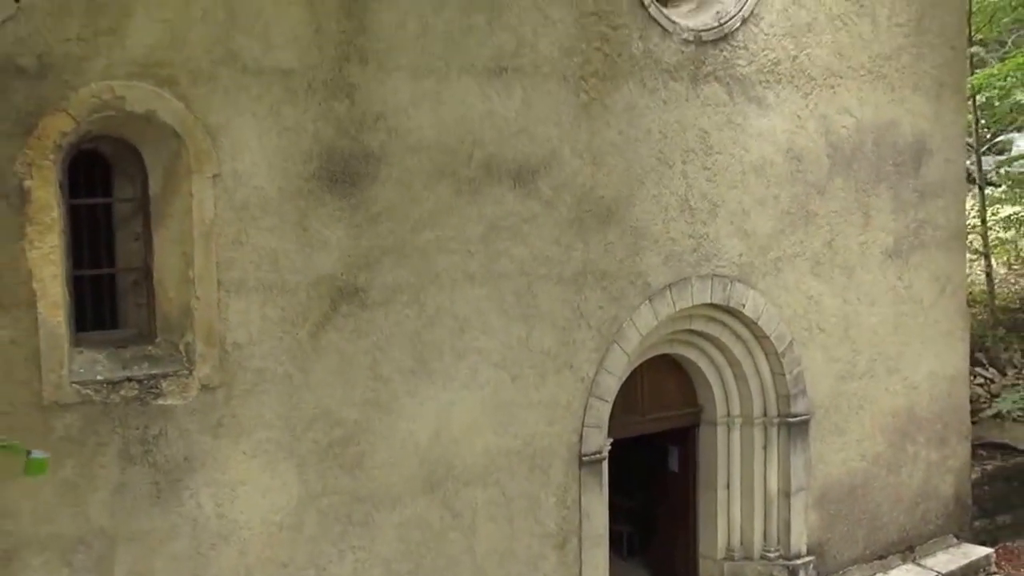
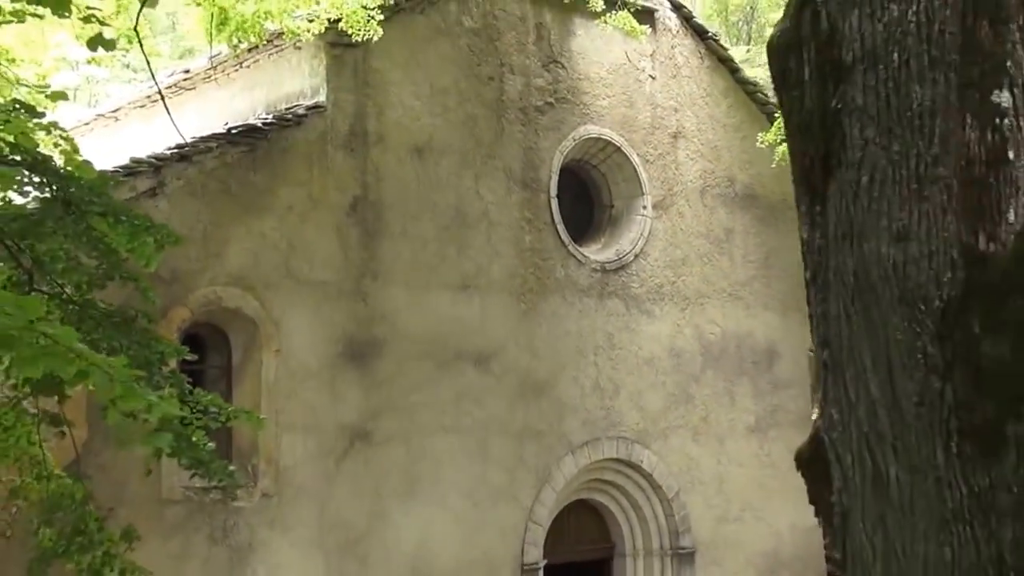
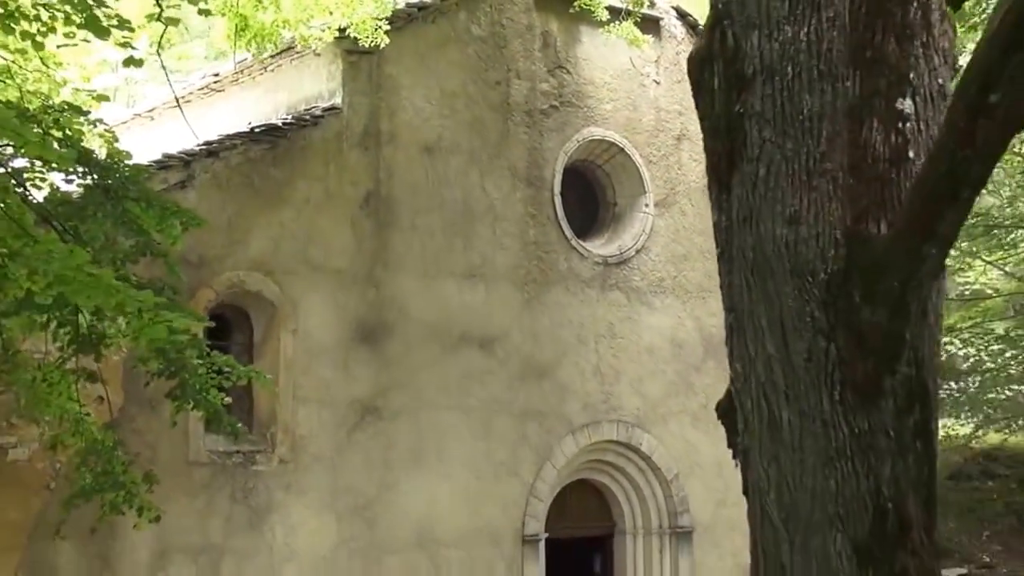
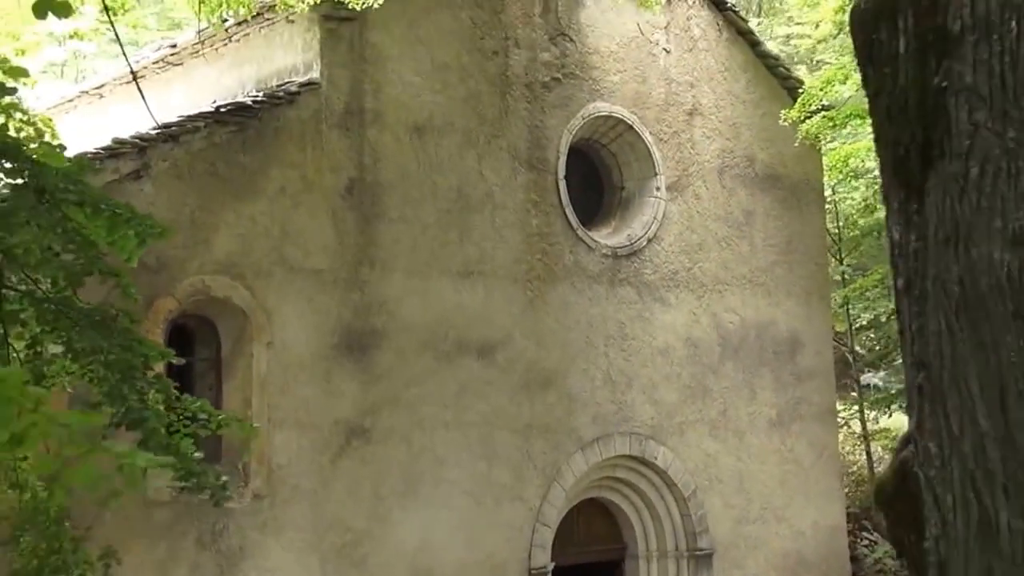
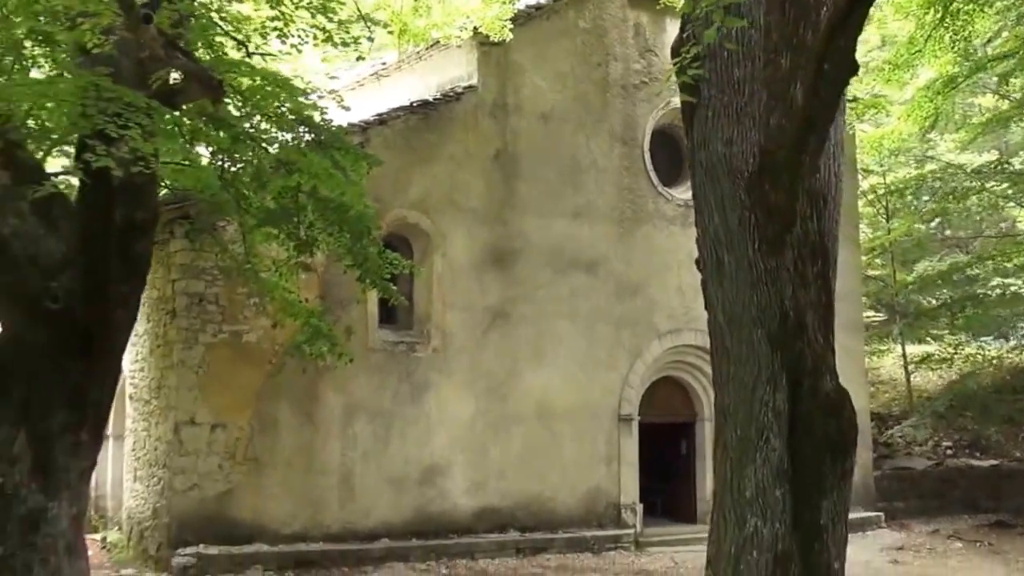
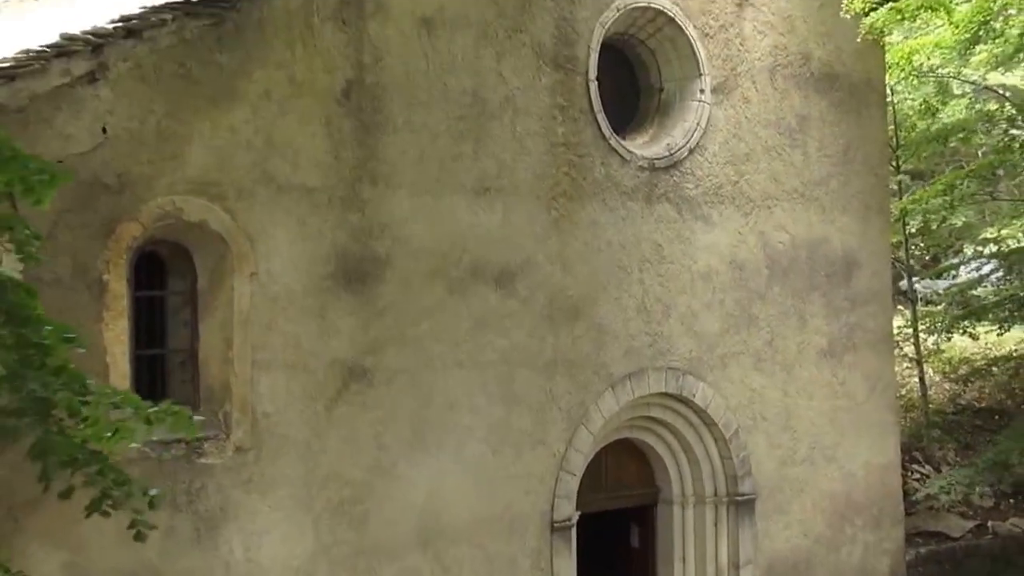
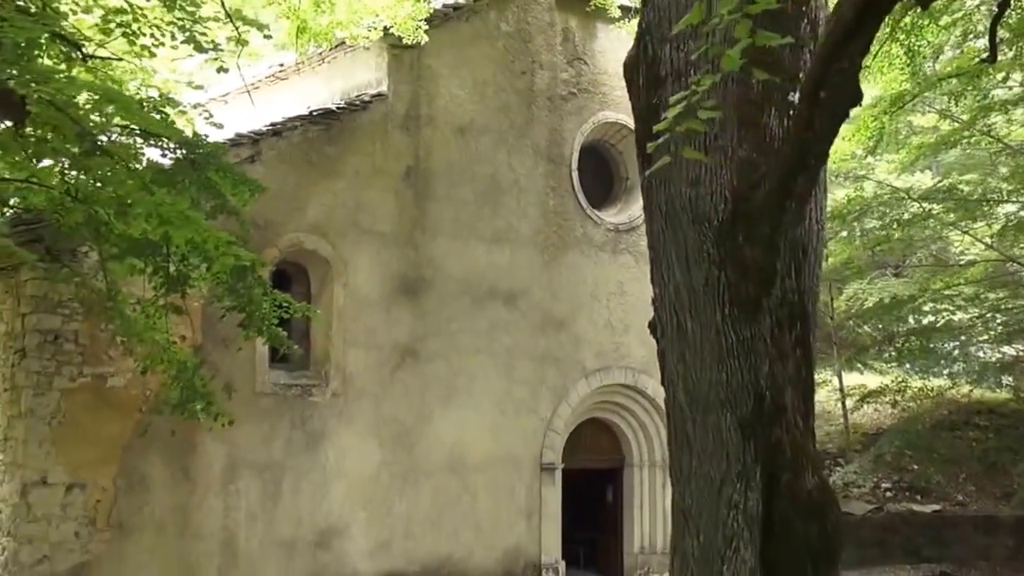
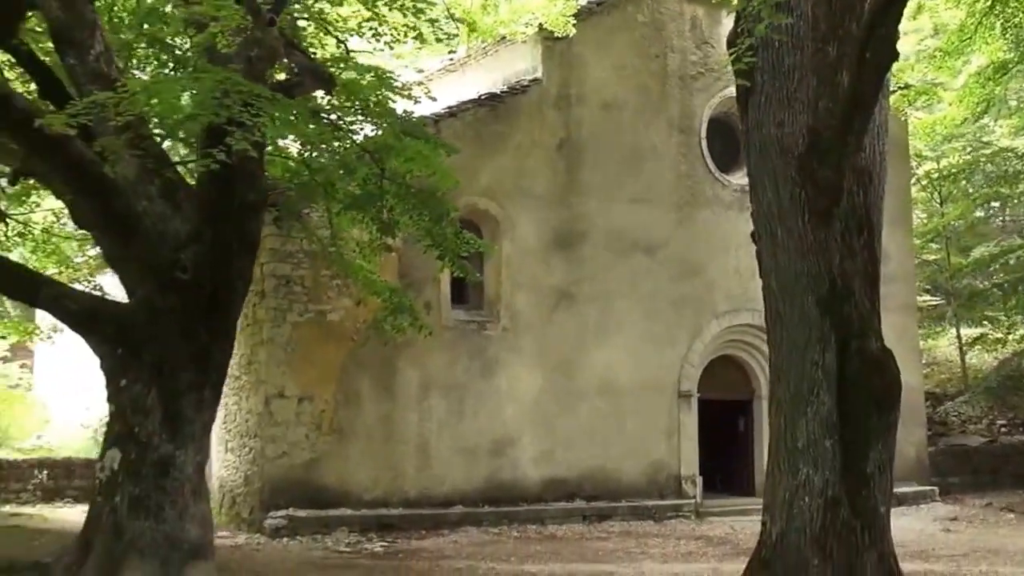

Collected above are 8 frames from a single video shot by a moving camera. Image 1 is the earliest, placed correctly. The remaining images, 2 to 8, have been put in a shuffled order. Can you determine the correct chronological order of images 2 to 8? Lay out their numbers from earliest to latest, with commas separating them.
6, 4, 2, 3, 7, 5, 8
